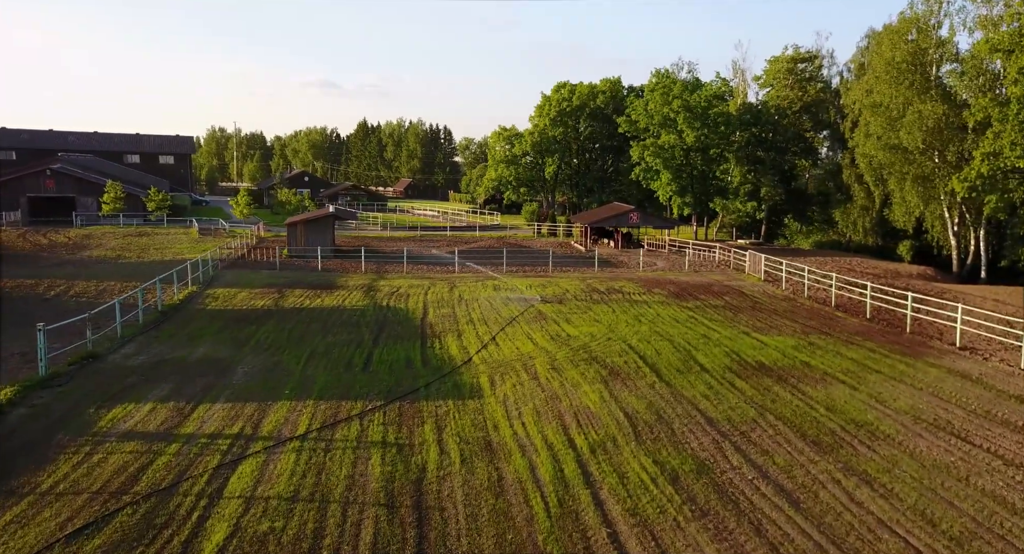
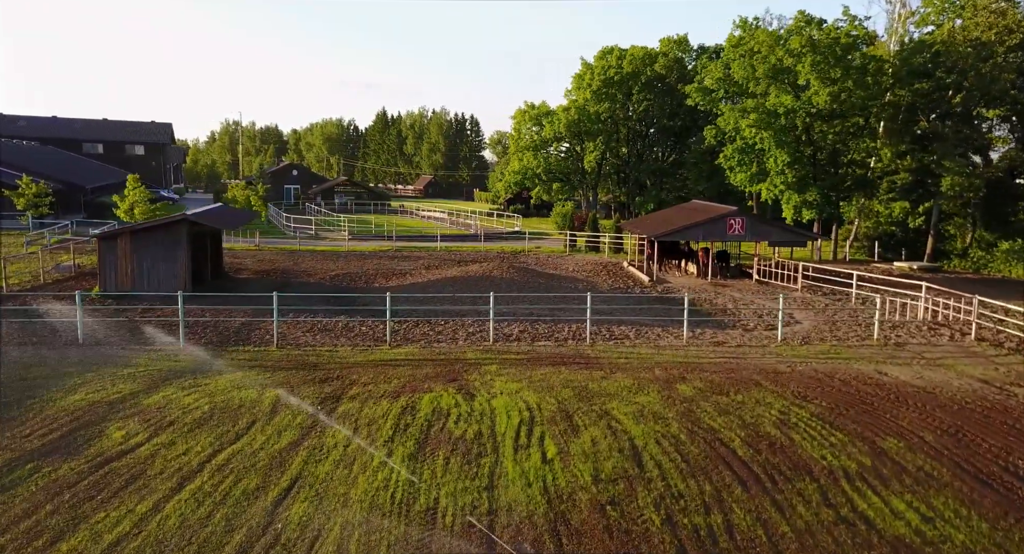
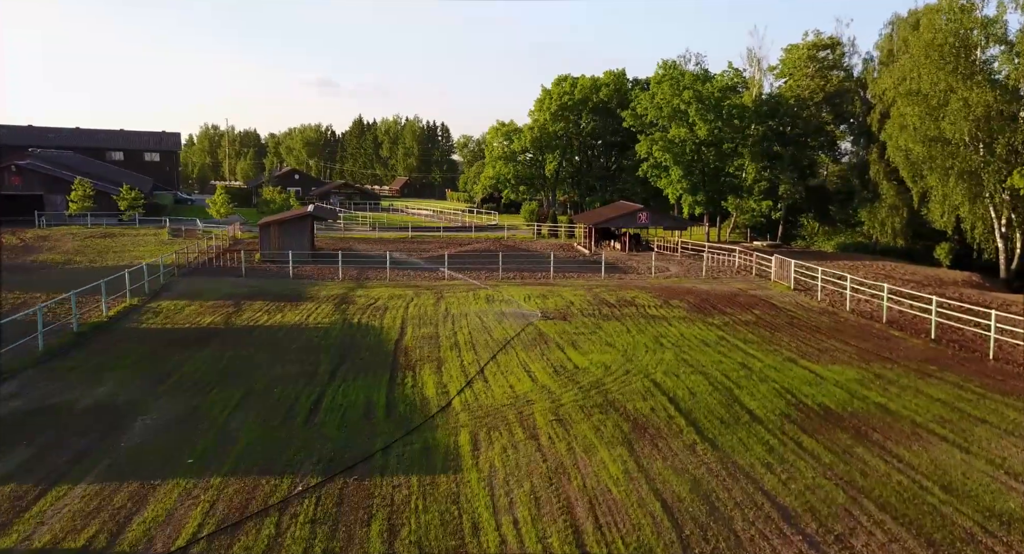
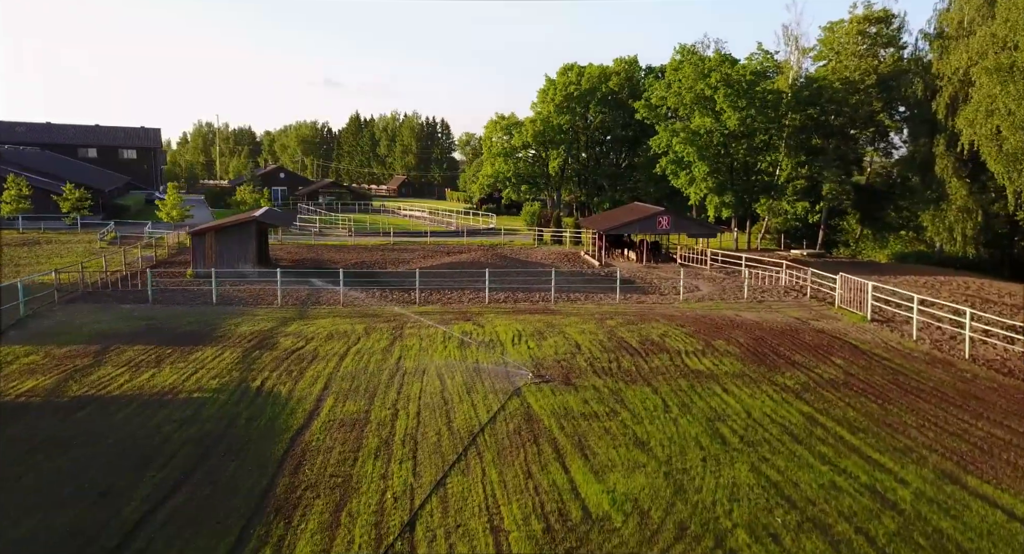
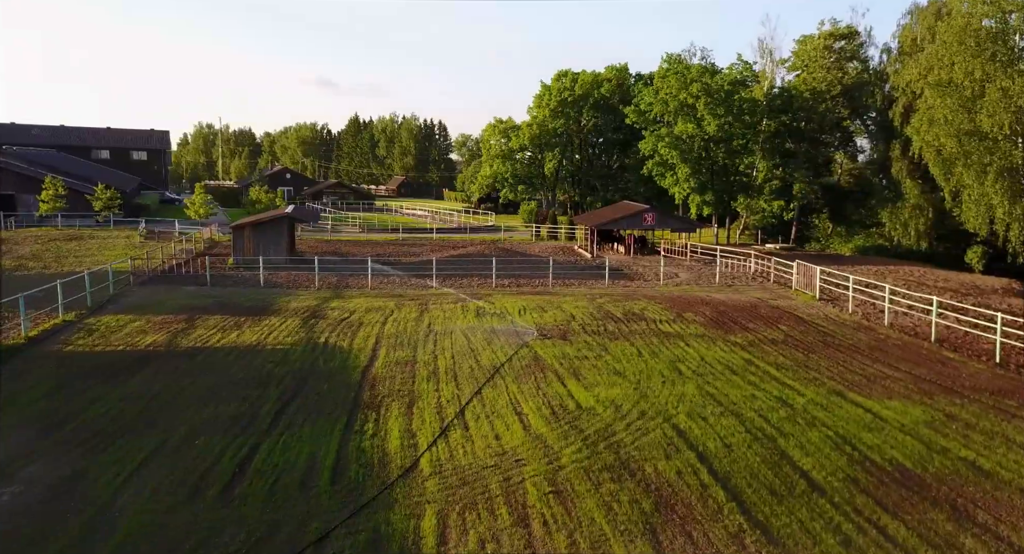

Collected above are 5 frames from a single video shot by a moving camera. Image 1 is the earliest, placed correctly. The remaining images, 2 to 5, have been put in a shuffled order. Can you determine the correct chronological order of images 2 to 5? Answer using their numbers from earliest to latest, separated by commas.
3, 5, 4, 2
